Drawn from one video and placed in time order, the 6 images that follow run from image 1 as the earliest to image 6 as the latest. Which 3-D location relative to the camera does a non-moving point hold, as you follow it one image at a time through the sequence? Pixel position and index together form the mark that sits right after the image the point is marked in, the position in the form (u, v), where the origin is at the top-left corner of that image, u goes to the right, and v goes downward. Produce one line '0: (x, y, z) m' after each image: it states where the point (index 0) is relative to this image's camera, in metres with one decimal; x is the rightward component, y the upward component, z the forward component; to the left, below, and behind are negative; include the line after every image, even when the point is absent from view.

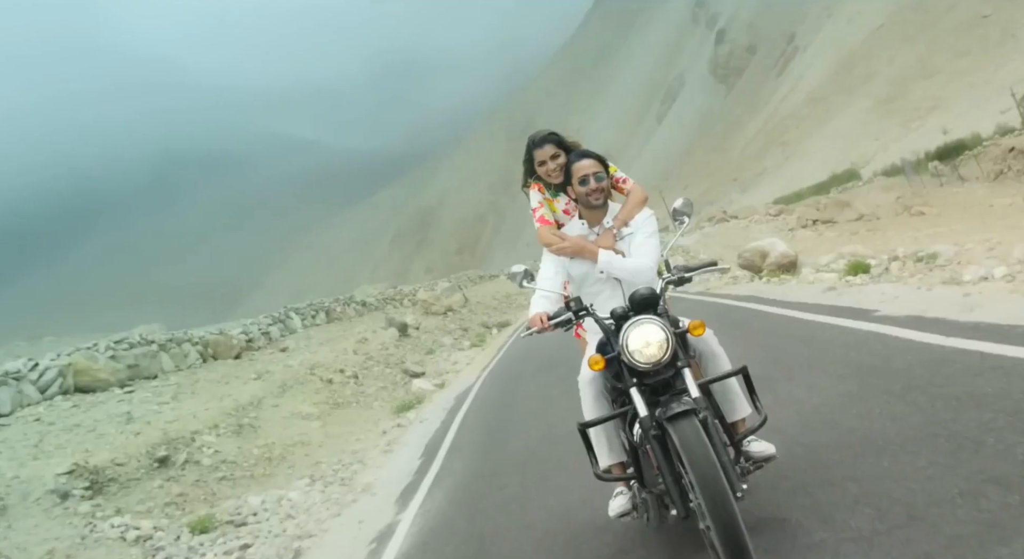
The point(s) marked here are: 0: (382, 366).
0: (-3.6, -2.2, +19.4) m
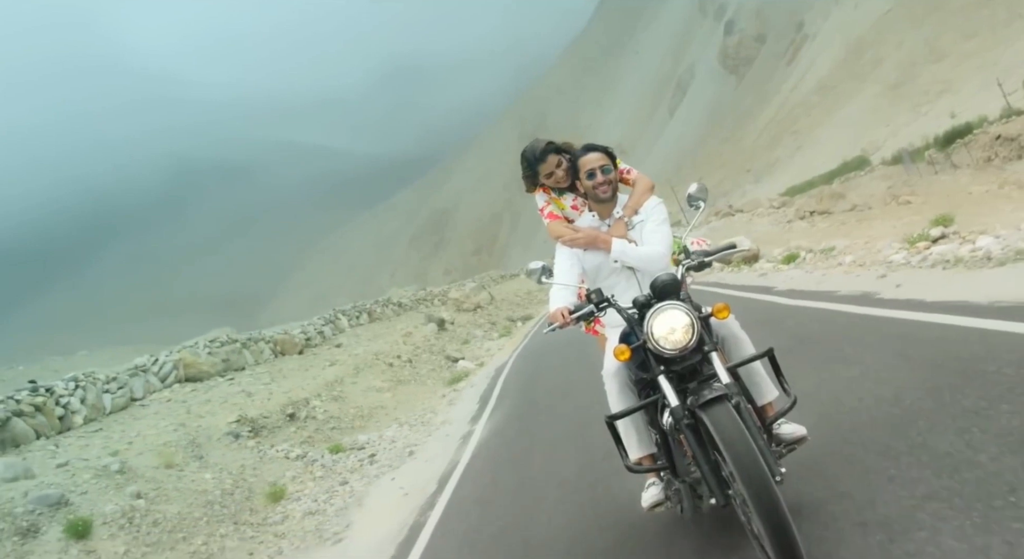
0: (-2.9, -2.2, +21.4) m
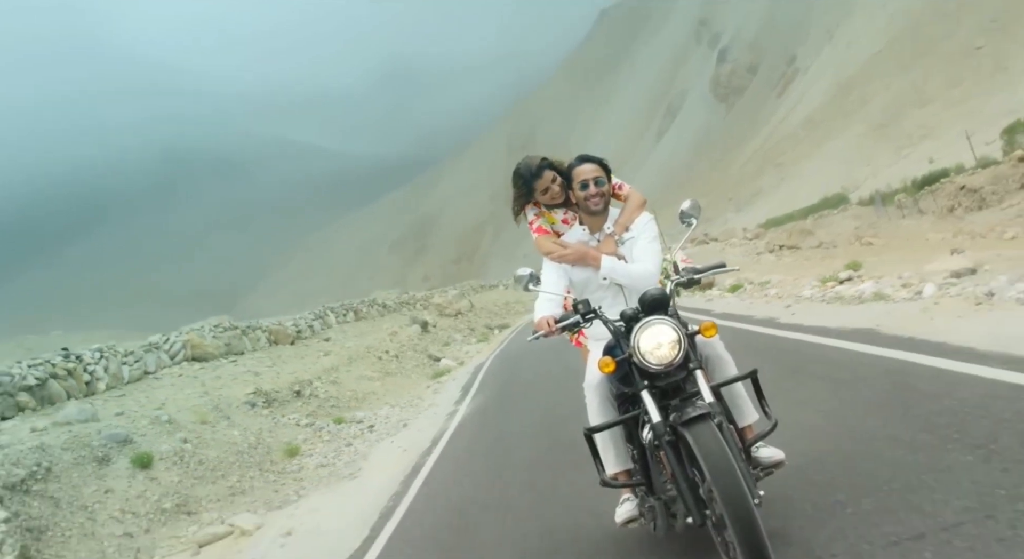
0: (-3.1, -2.3, +21.5) m
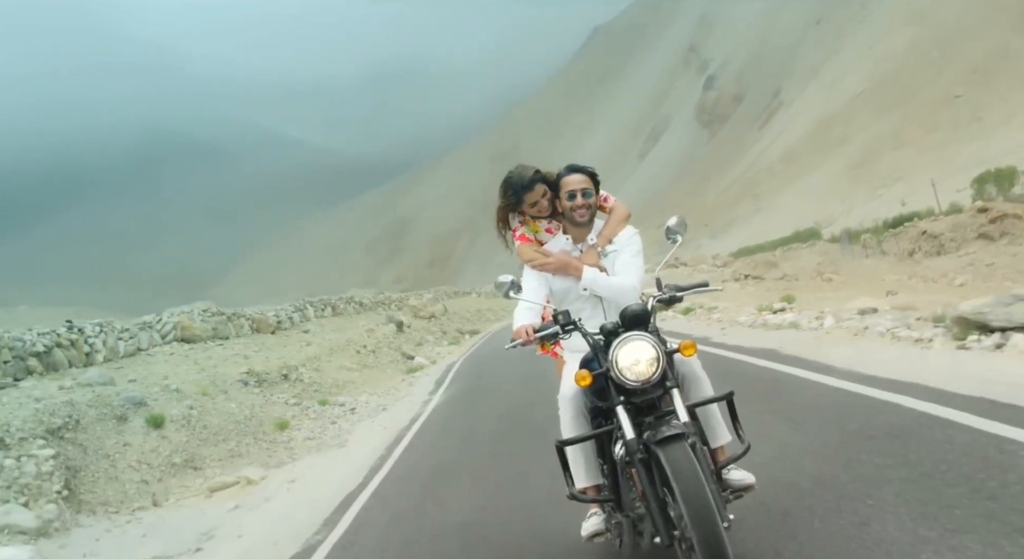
0: (-3.7, -2.2, +21.3) m
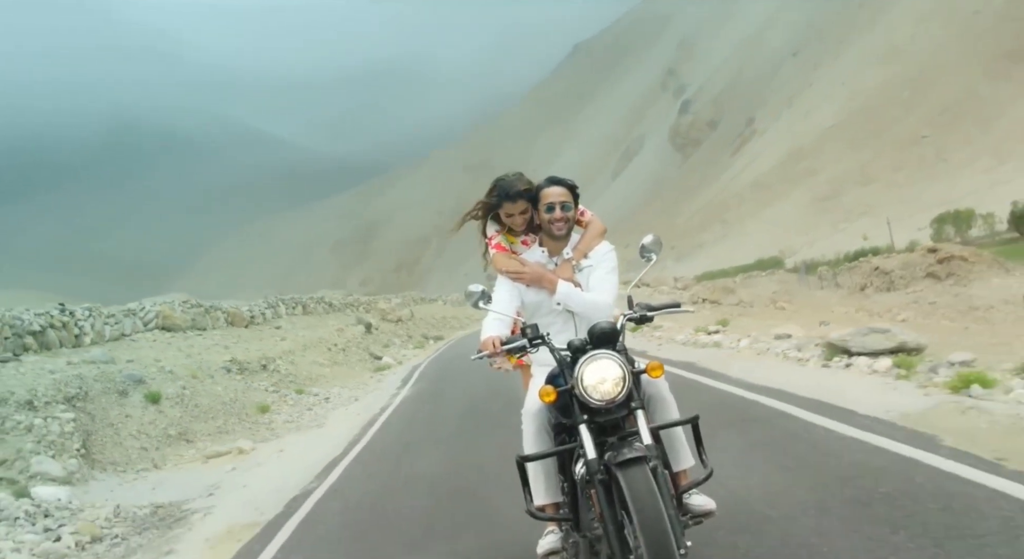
0: (-4.5, -2.2, +21.0) m
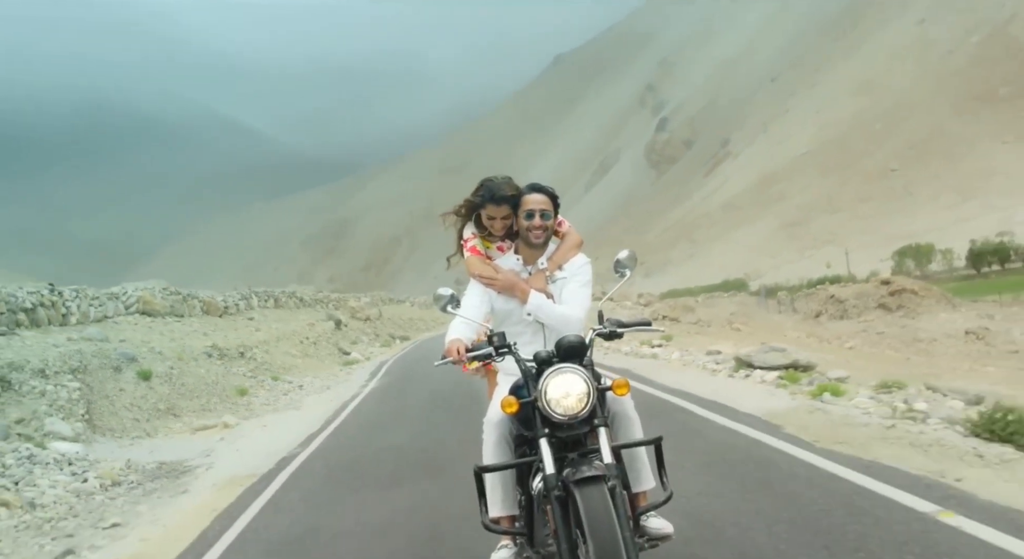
0: (-5.4, -2.2, +20.6) m
